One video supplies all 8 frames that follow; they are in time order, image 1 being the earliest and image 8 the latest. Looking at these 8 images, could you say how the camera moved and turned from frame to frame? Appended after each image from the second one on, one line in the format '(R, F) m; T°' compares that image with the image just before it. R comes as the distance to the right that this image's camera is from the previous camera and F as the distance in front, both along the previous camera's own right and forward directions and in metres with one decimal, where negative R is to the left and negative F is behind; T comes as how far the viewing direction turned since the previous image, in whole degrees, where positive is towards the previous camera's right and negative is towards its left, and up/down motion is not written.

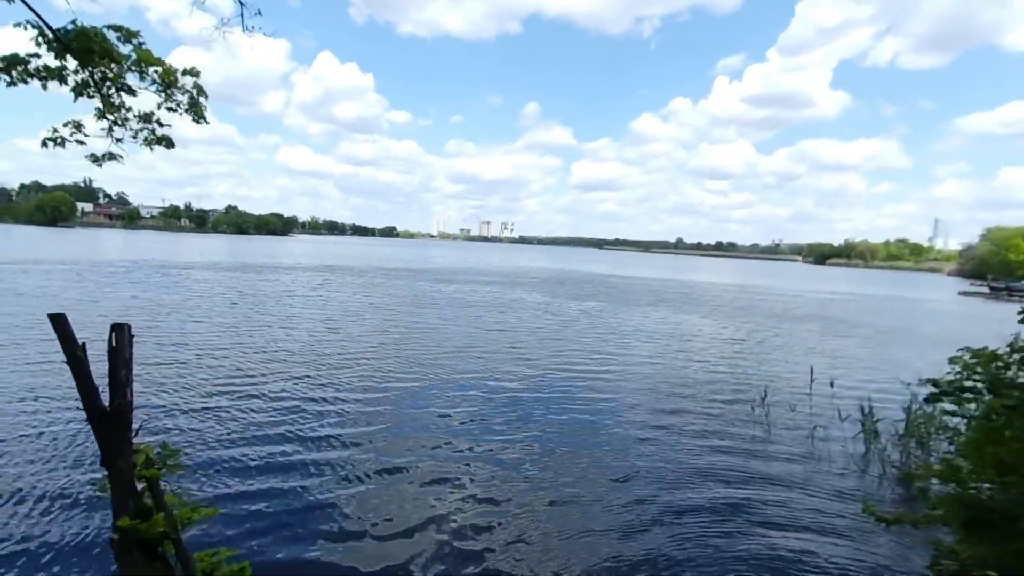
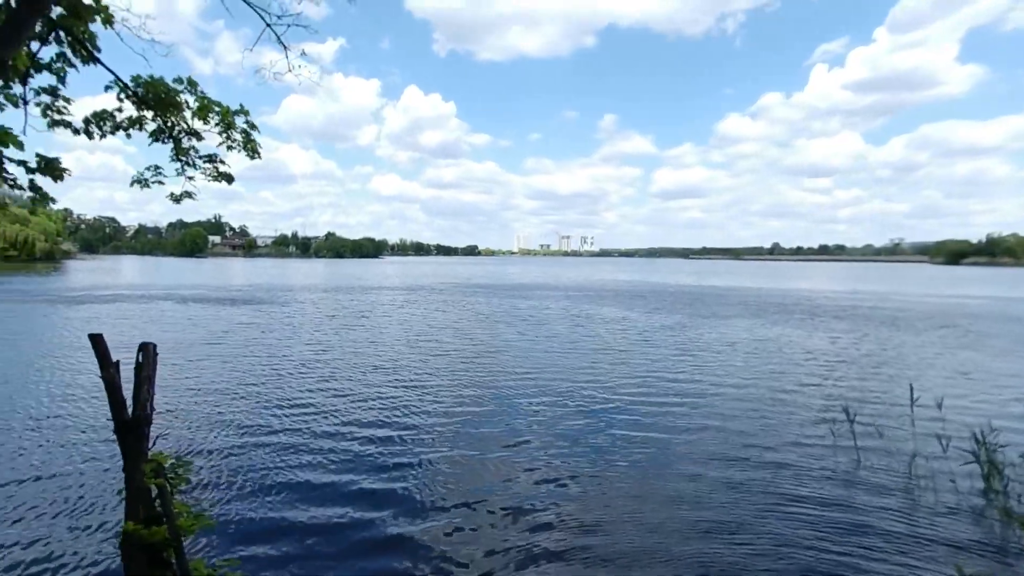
(+0.5, 0.0) m; -10°
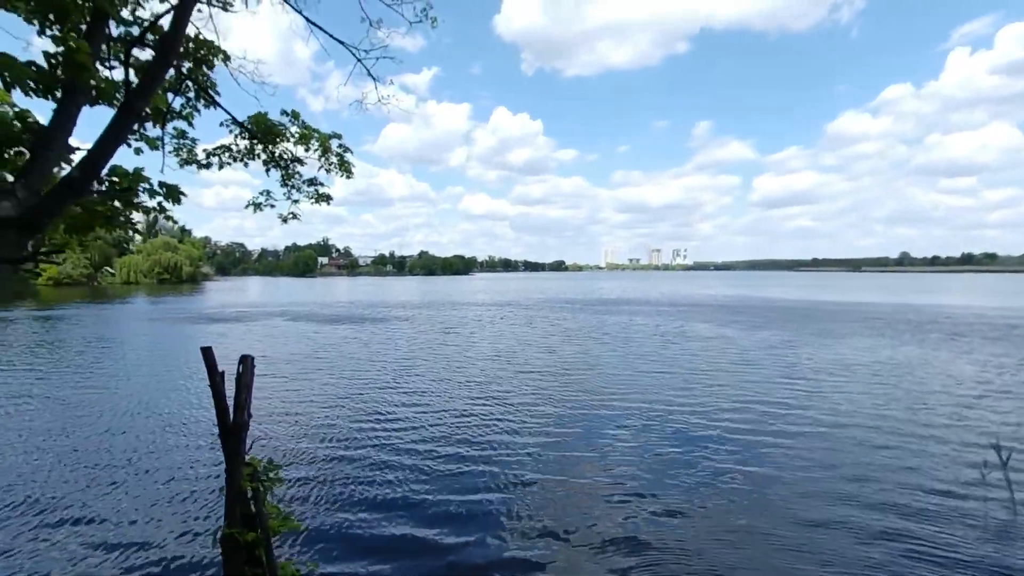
(+0.3, +0.3) m; -11°
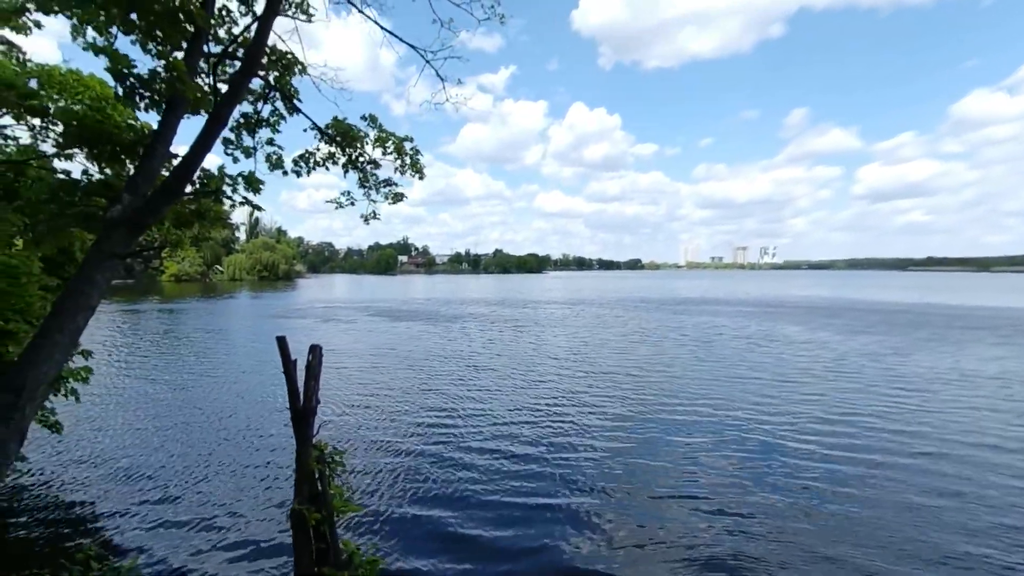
(+0.2, +0.2) m; -9°
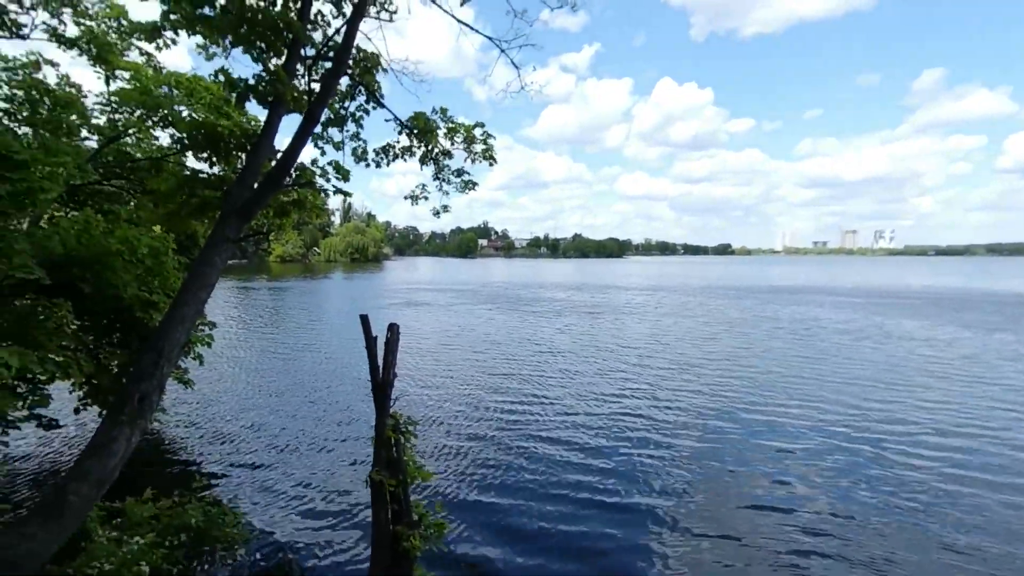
(+0.3, -0.1) m; -10°
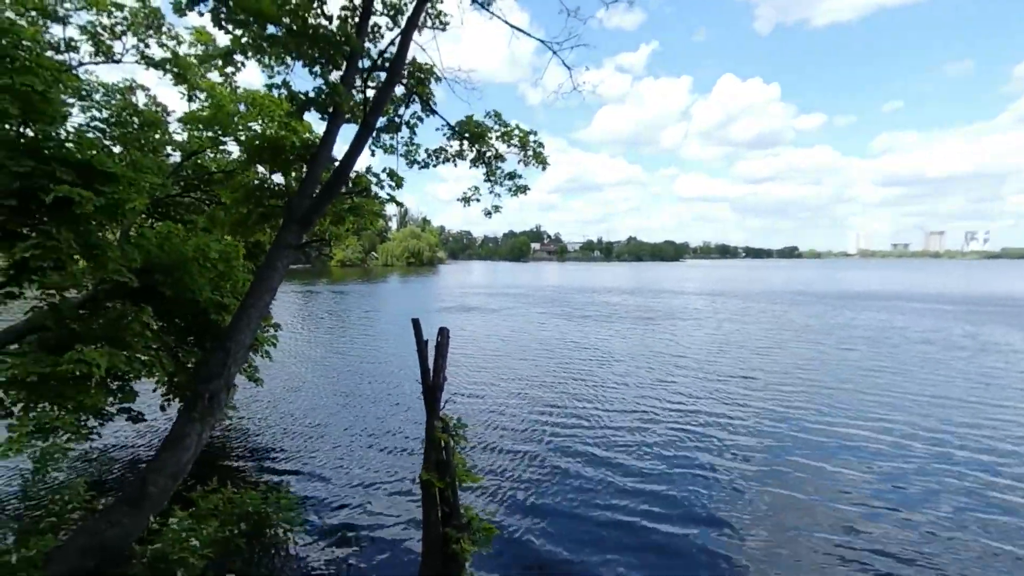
(0.0, +0.1) m; -6°
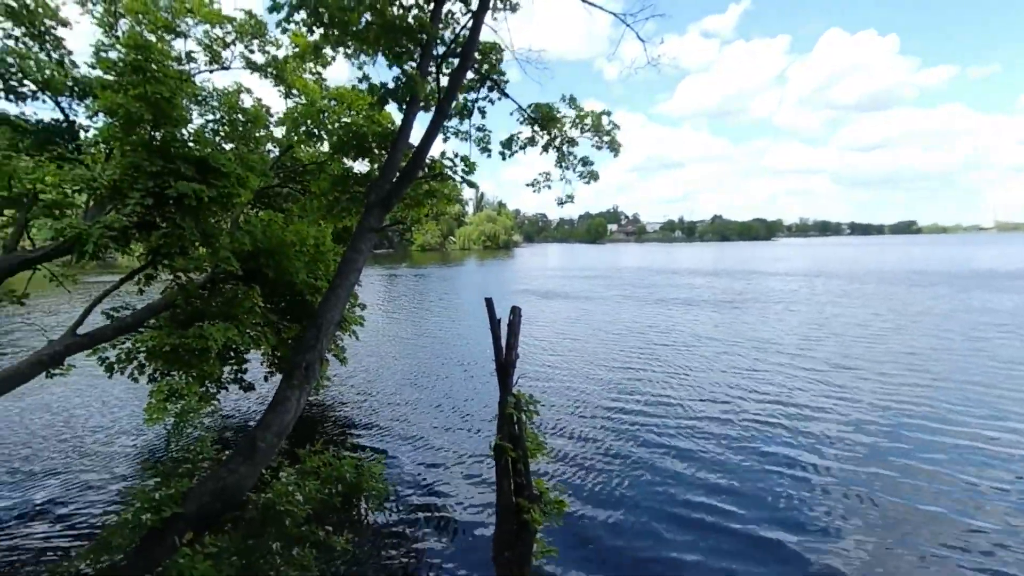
(+0.1, -0.1) m; -9°
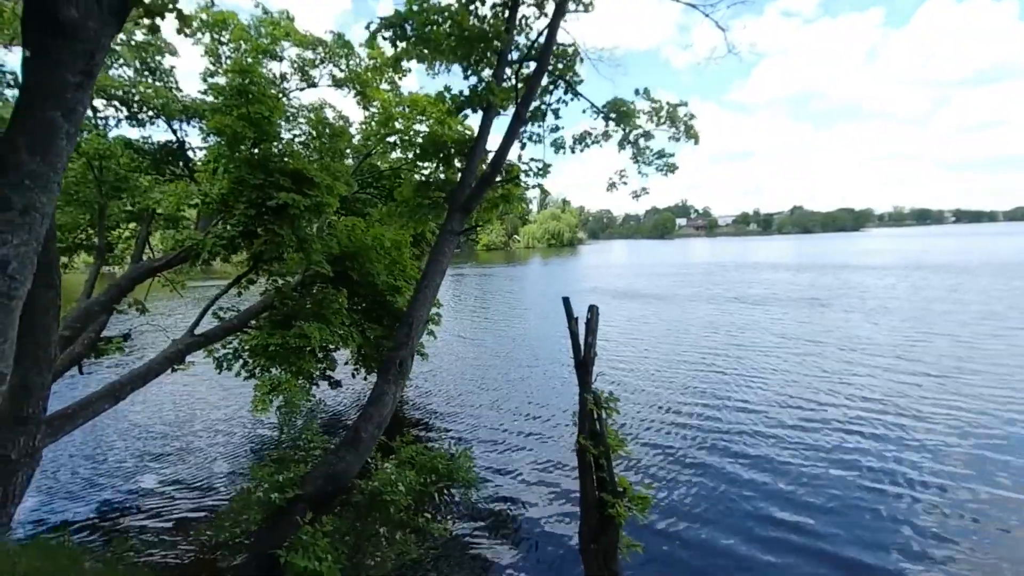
(-0.3, -0.2) m; -7°
